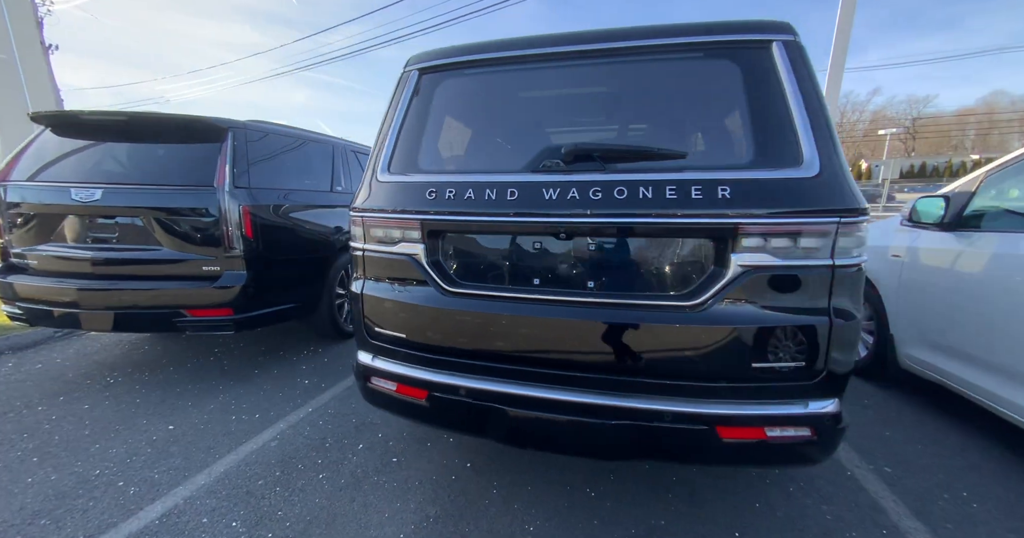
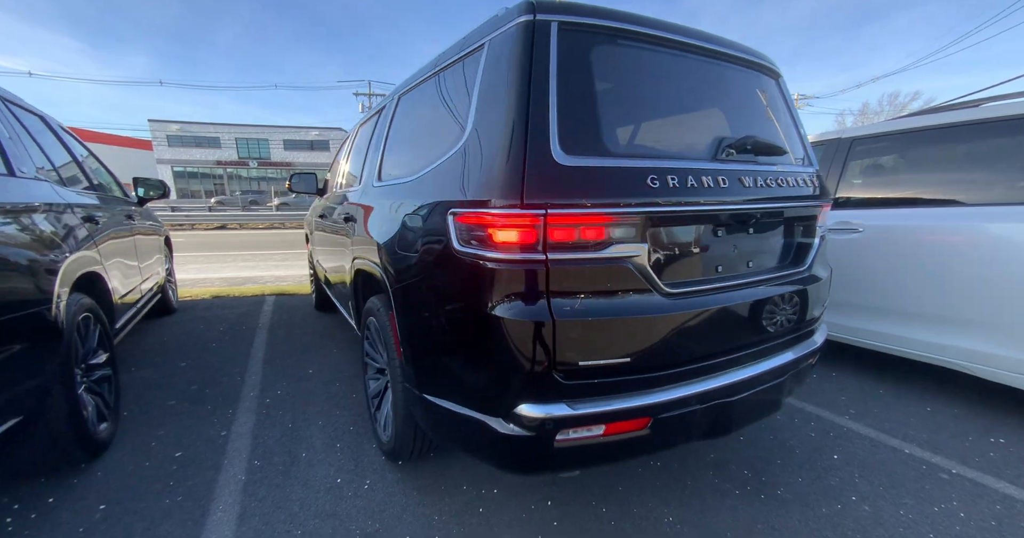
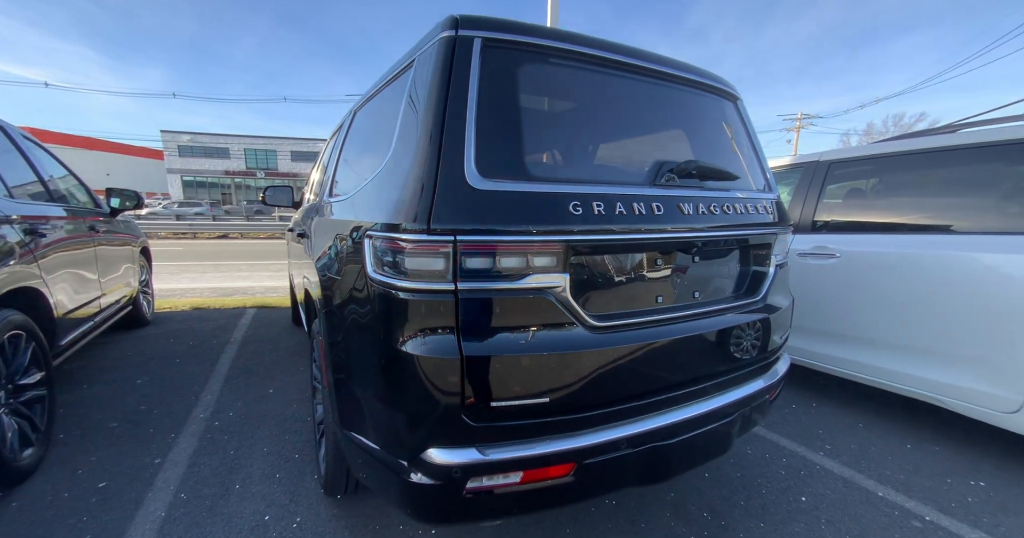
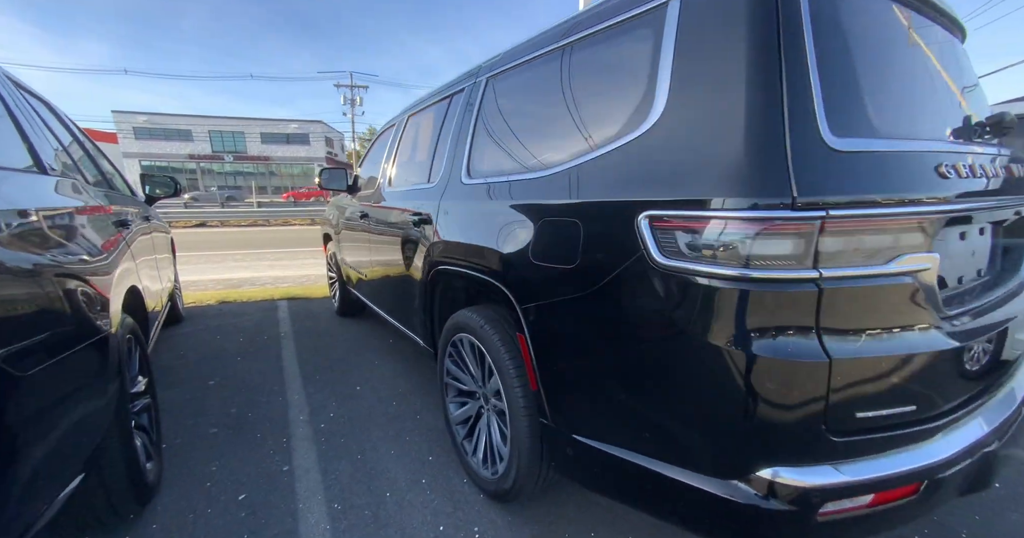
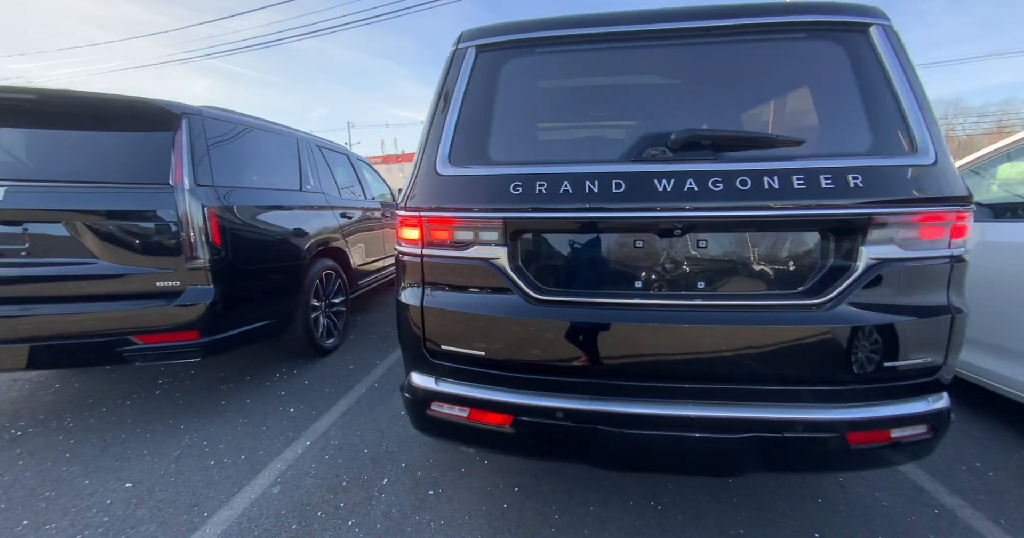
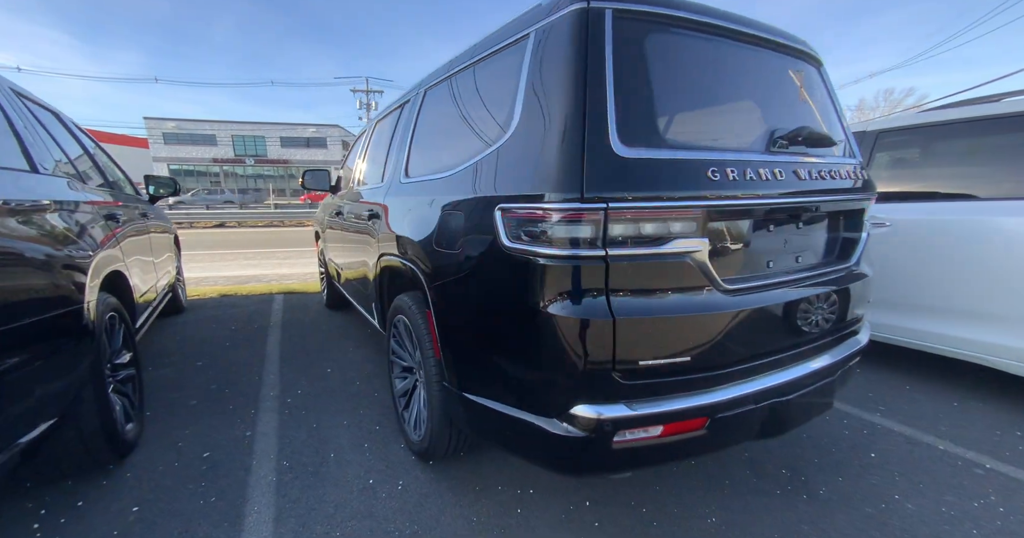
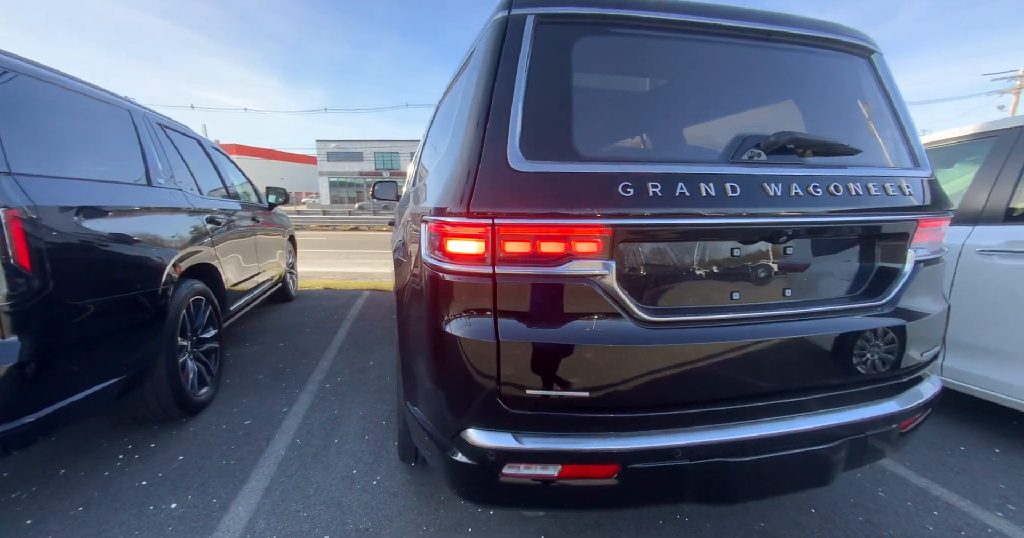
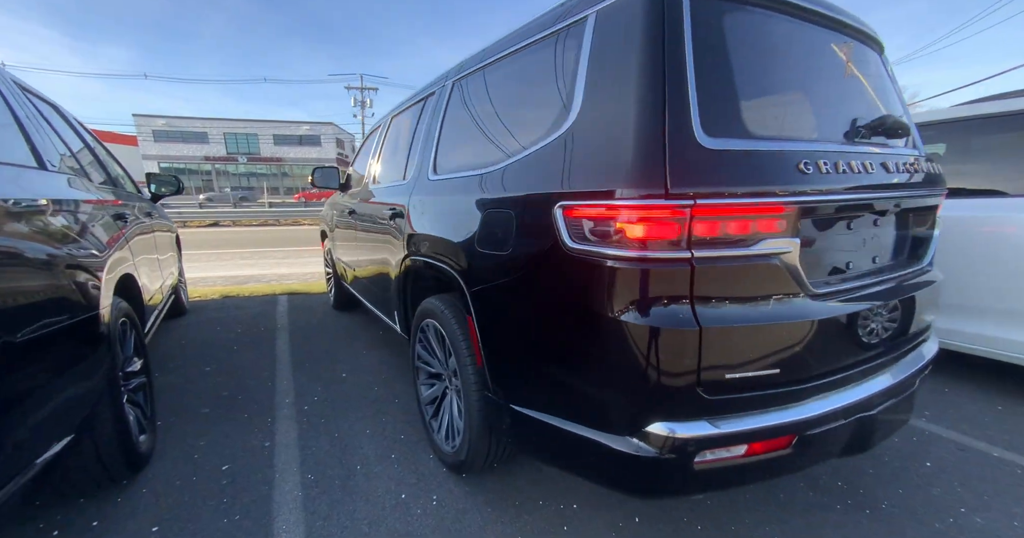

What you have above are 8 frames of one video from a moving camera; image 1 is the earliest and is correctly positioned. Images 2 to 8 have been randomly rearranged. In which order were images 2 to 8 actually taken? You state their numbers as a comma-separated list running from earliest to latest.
5, 7, 3, 2, 6, 8, 4
